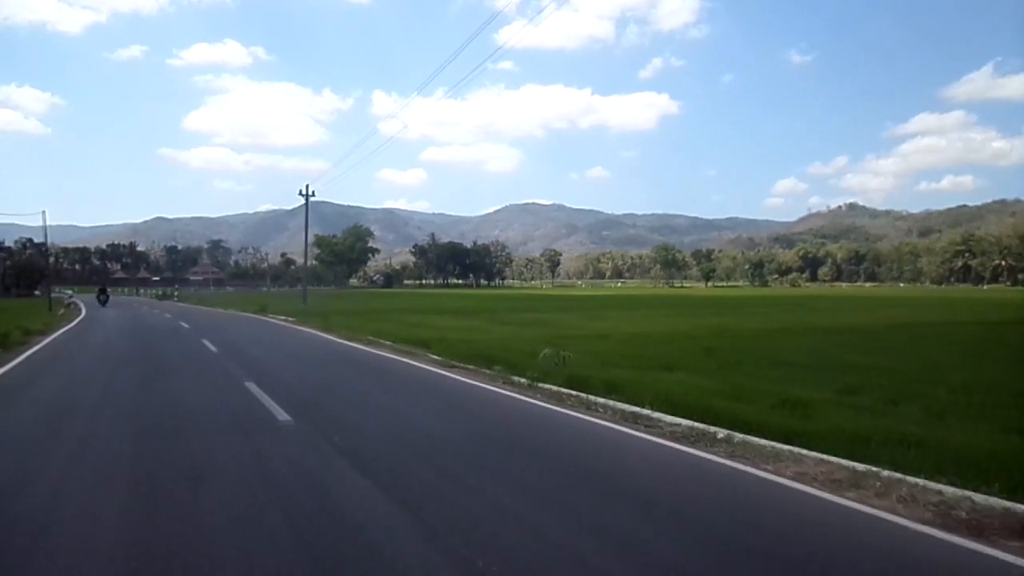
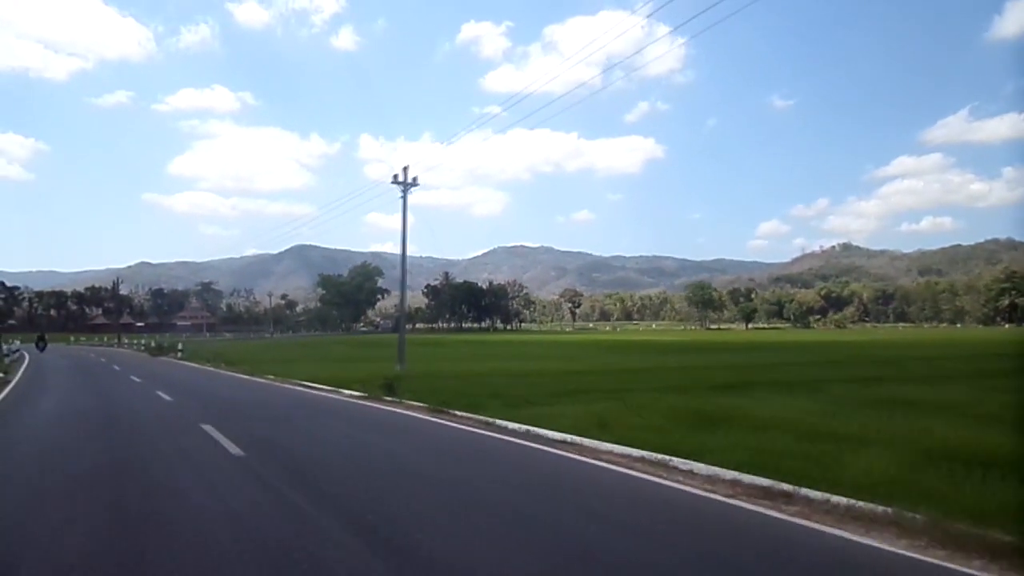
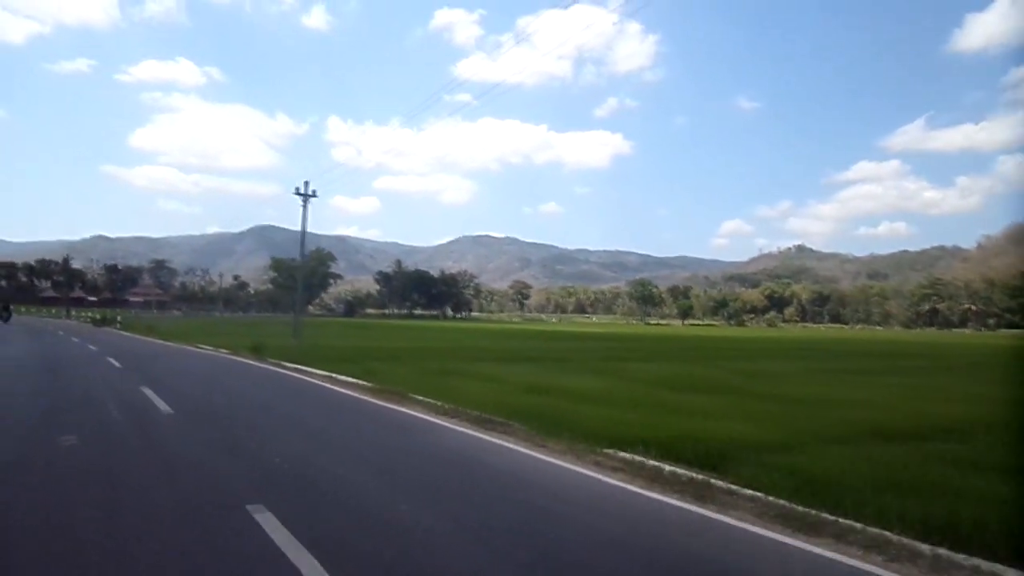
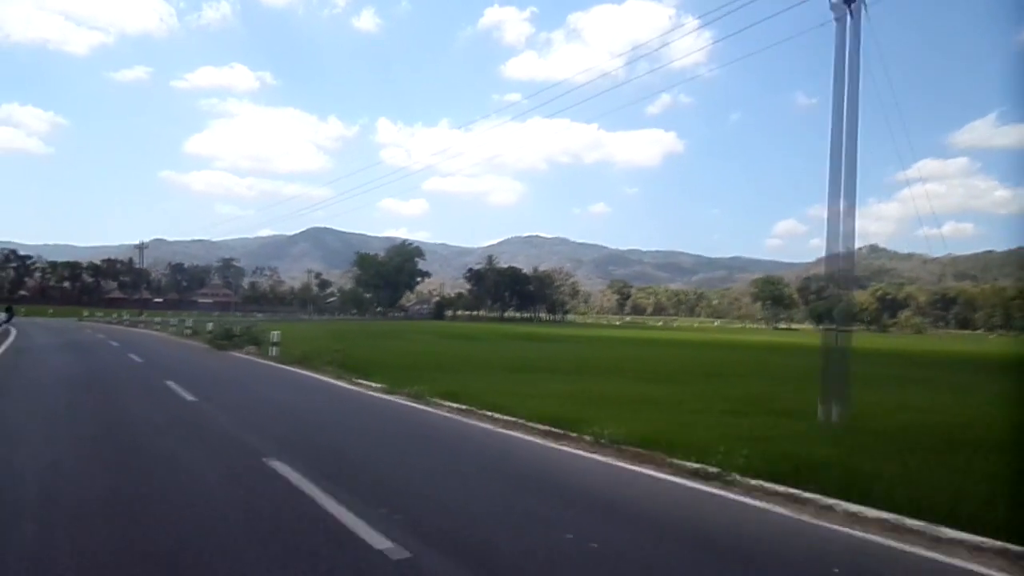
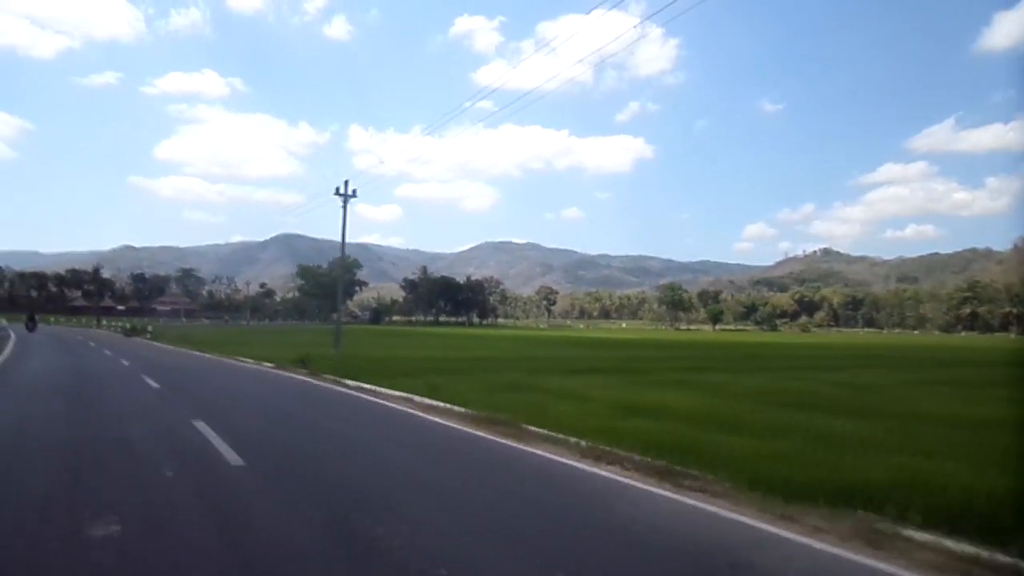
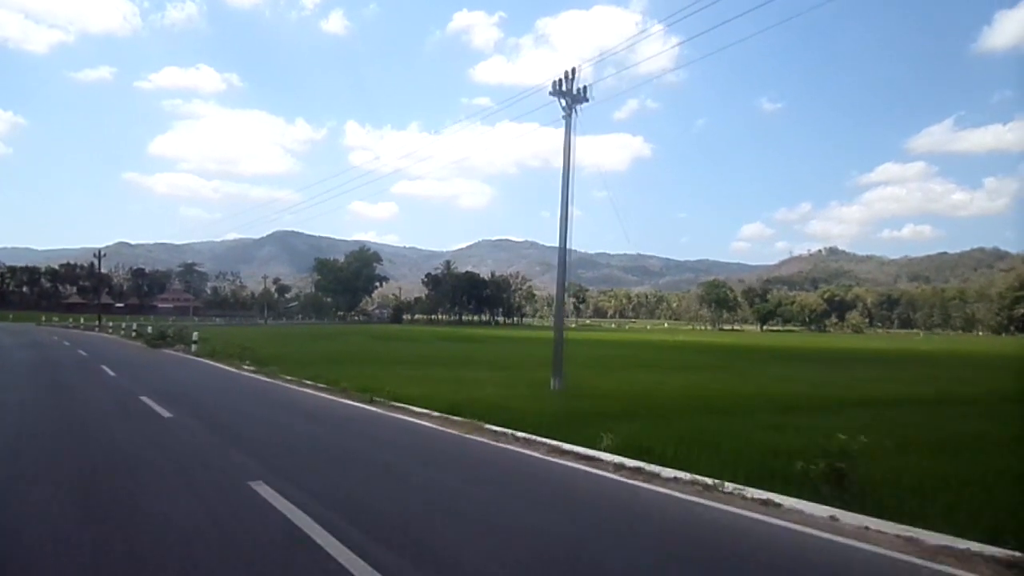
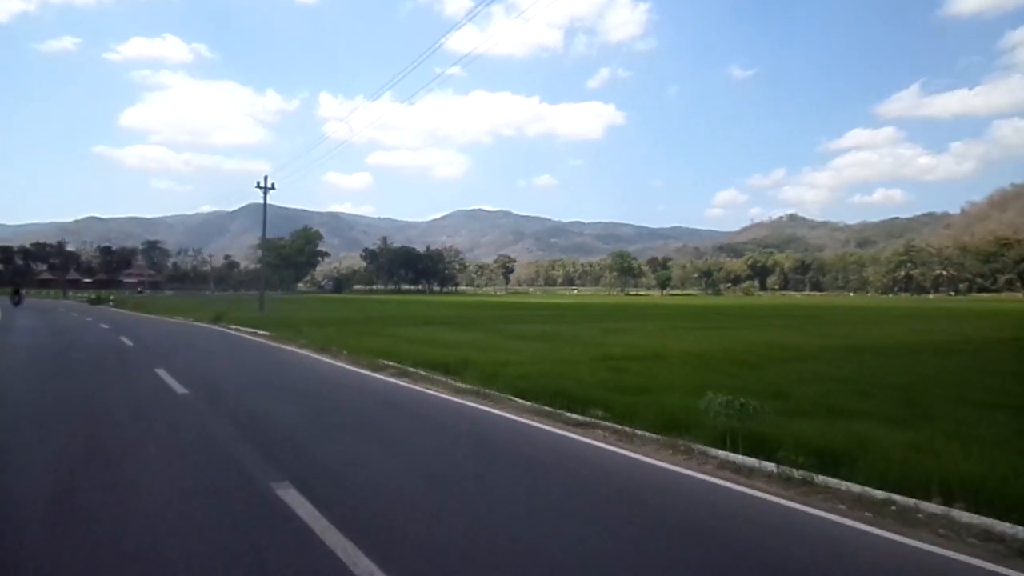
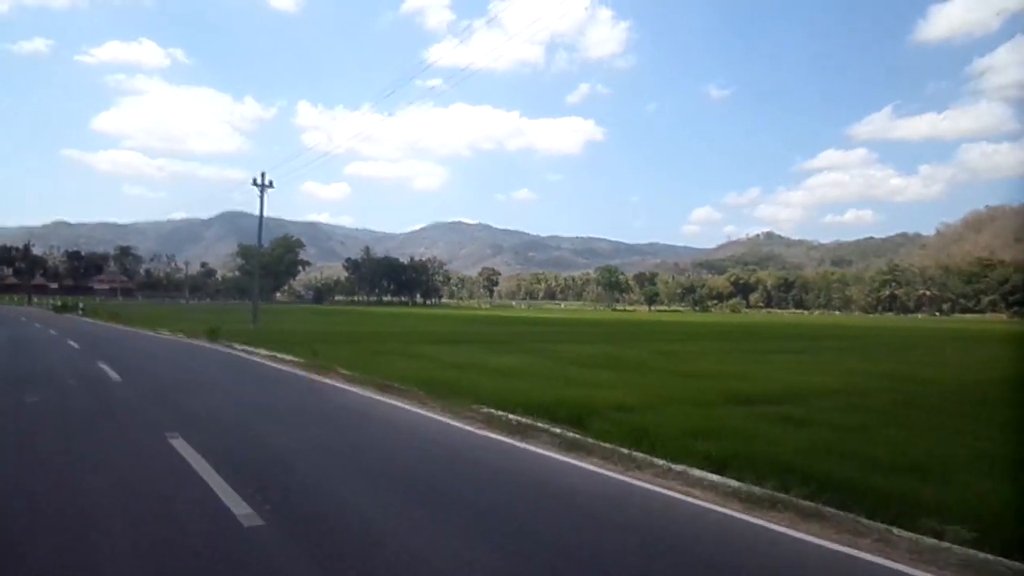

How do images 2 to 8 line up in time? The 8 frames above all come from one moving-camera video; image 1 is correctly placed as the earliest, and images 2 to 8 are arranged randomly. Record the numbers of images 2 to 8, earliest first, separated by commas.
7, 8, 3, 5, 2, 6, 4
